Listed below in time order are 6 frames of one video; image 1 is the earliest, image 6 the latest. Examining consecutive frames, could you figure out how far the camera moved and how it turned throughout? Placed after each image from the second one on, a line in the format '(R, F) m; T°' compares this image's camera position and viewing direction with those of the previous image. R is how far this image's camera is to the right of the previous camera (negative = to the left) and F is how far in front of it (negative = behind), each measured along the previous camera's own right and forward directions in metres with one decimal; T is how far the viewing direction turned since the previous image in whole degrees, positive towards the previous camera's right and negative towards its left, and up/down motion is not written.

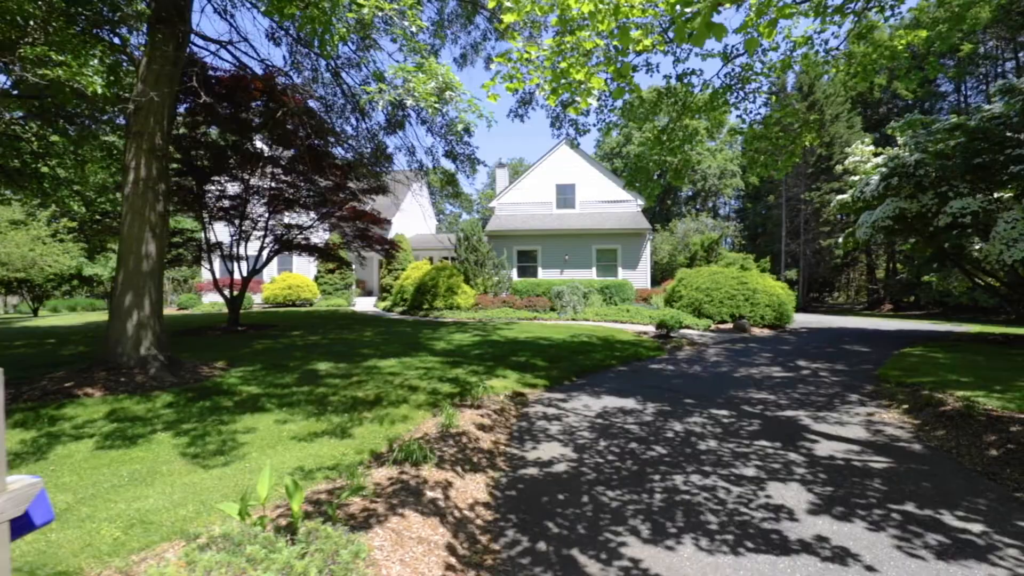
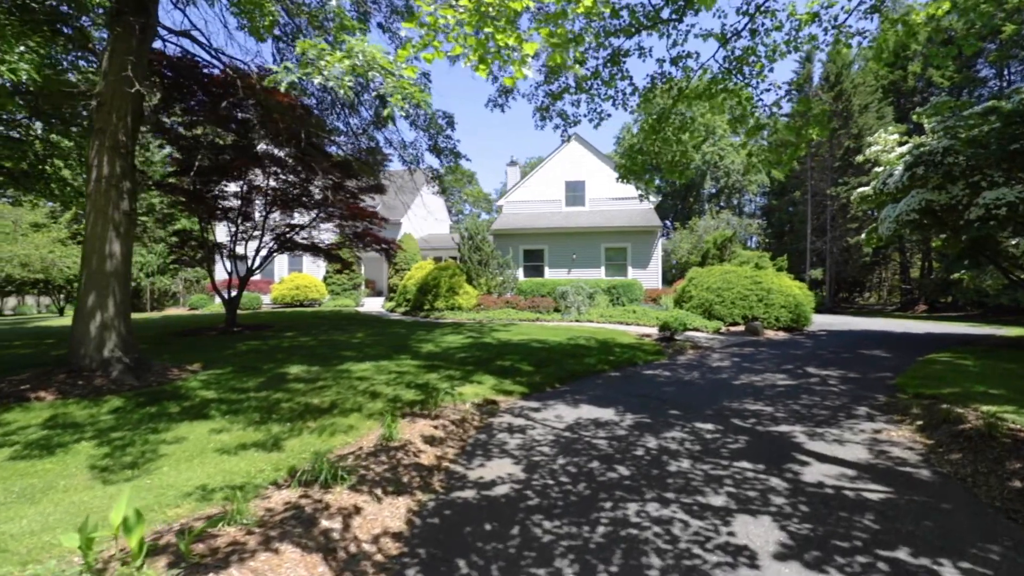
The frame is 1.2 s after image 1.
(+0.7, +0.5) m; -3°
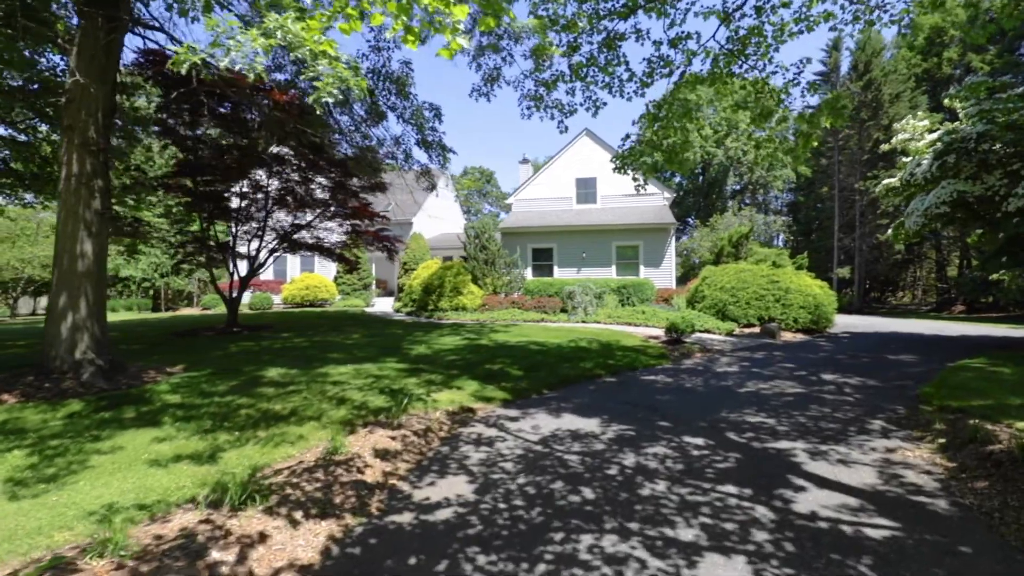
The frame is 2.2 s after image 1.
(+0.5, +0.4) m; -3°
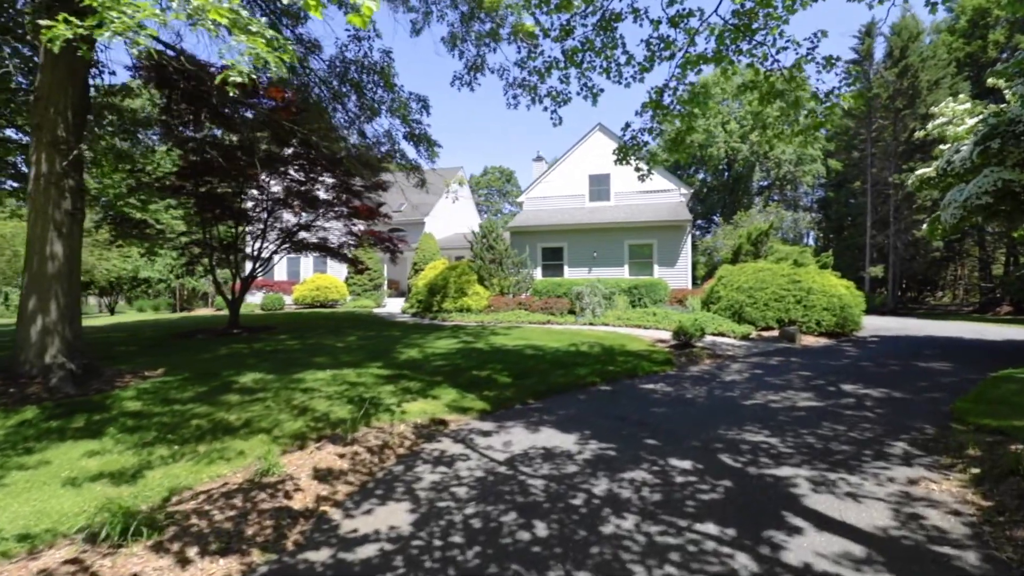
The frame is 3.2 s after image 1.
(+0.5, +0.5) m; -3°
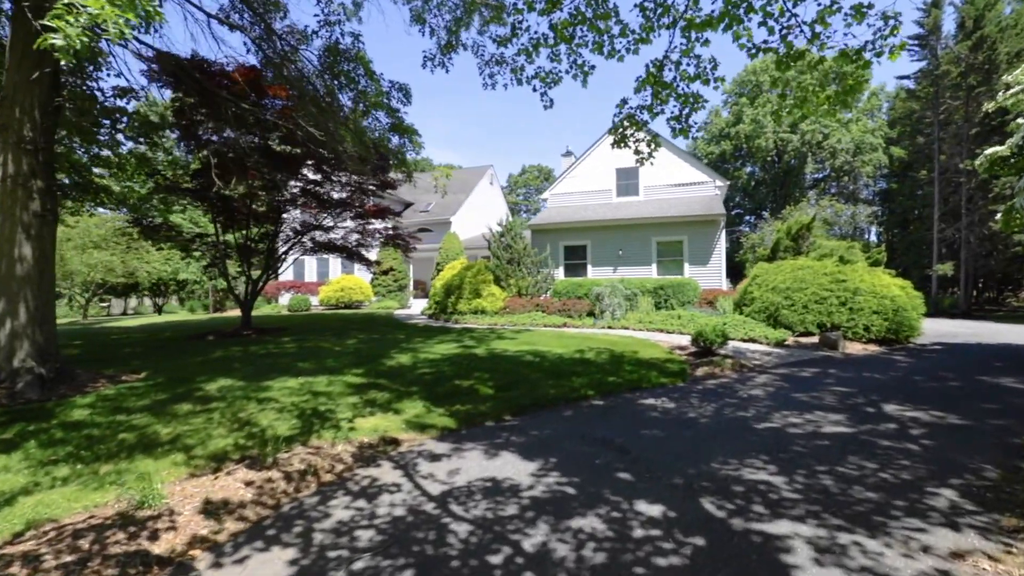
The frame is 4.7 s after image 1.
(+0.8, +0.7) m; -5°
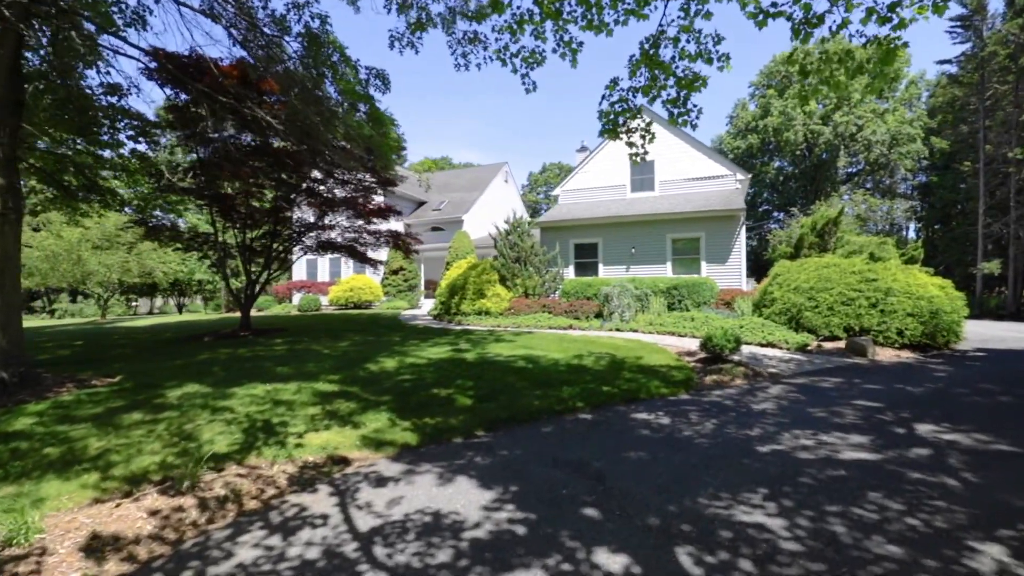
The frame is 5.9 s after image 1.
(+0.5, +0.6) m; -3°
